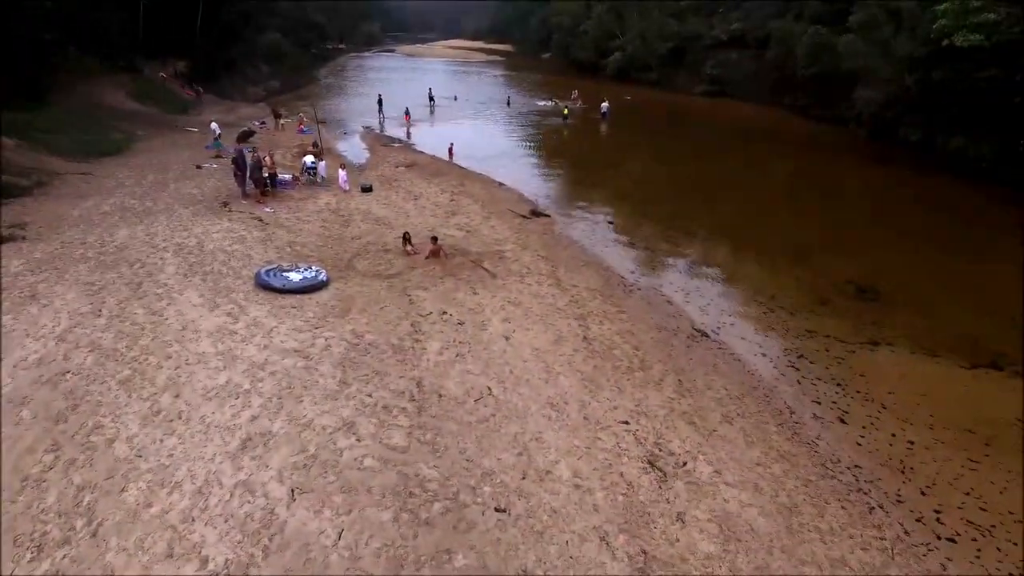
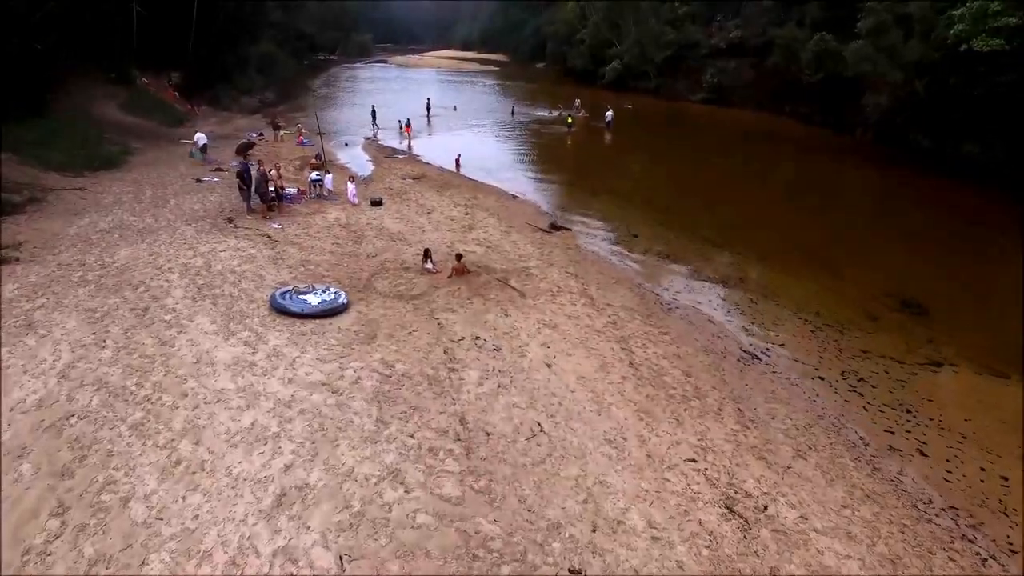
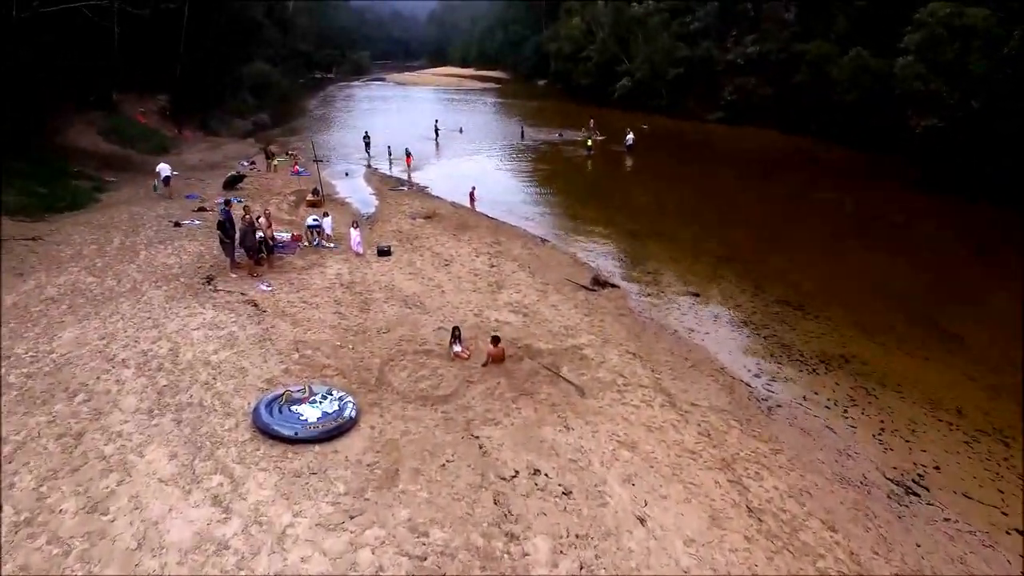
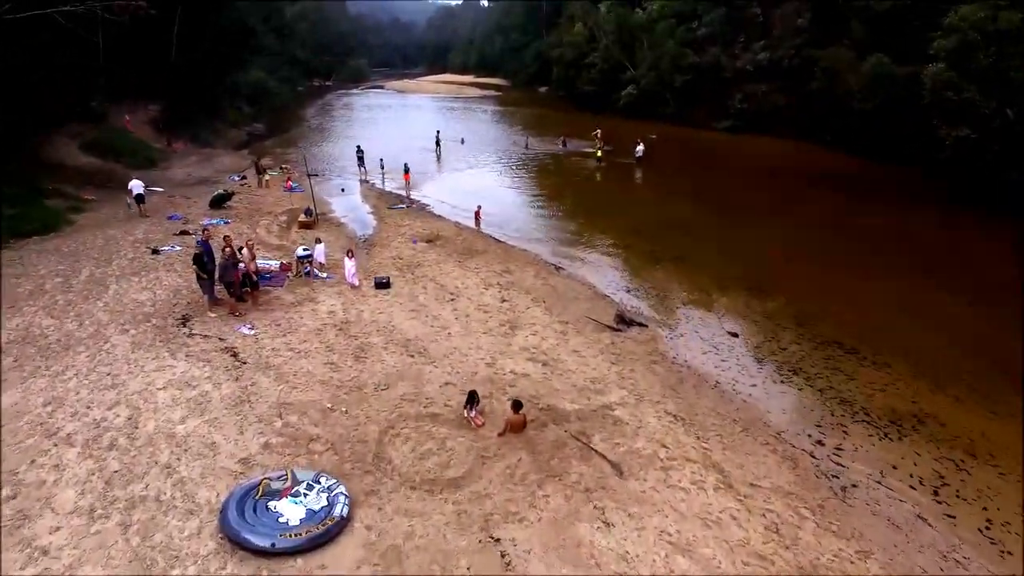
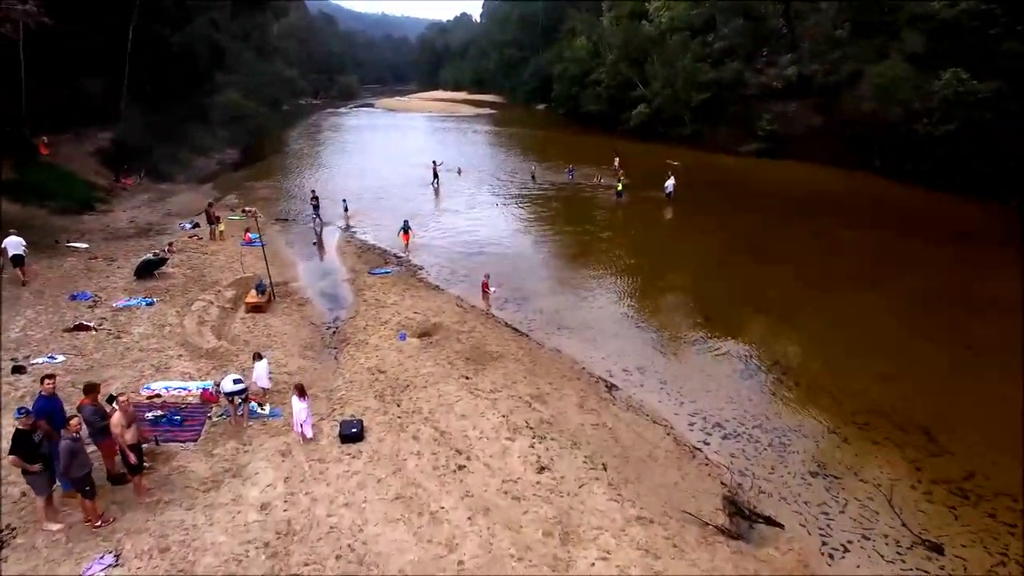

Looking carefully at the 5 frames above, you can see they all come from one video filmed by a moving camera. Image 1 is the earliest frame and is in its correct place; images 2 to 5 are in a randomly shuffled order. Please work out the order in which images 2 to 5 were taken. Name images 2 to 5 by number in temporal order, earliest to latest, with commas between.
2, 3, 4, 5
